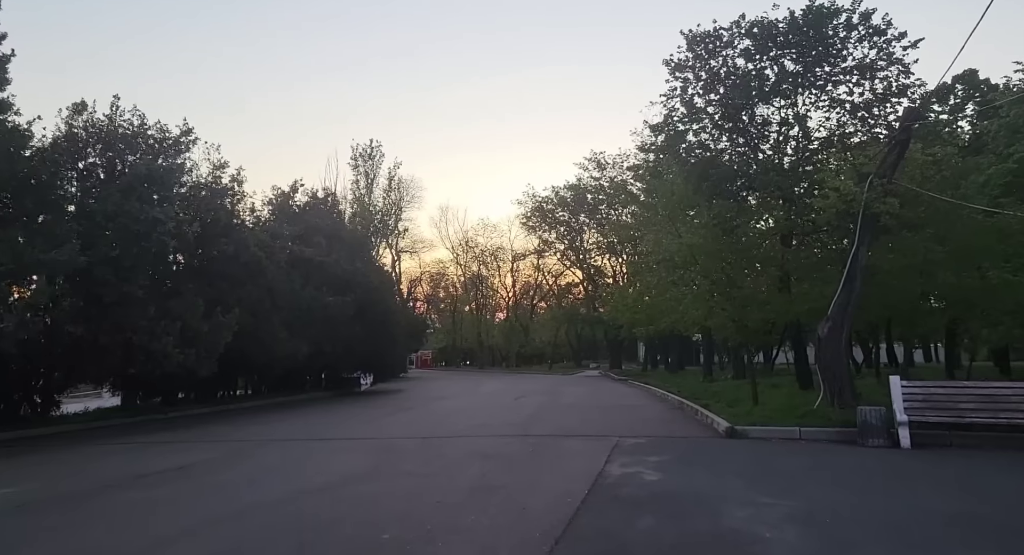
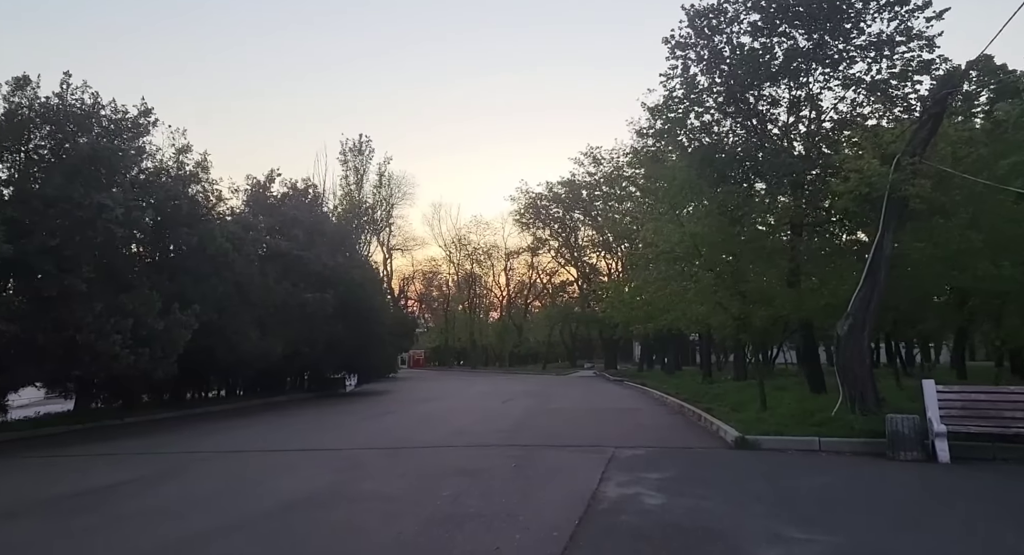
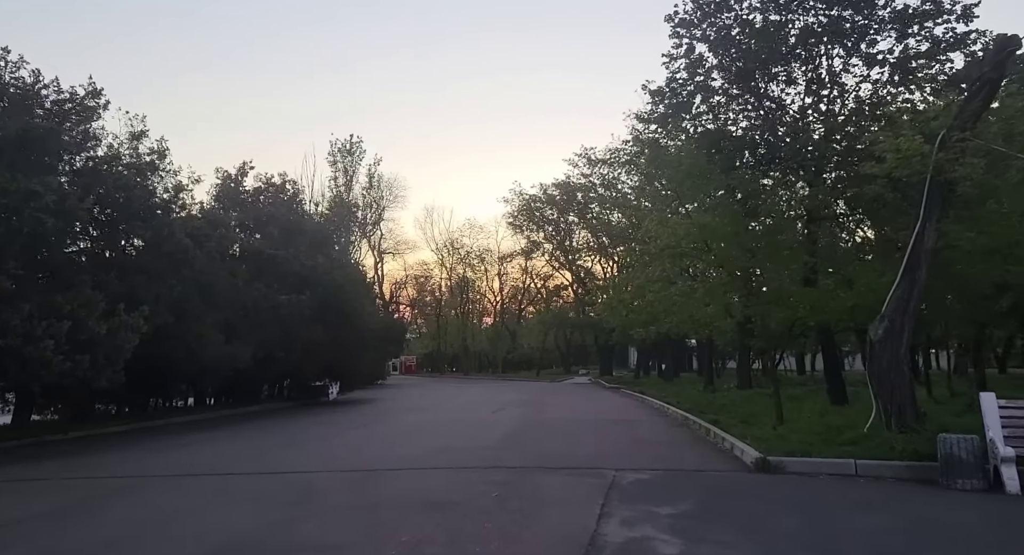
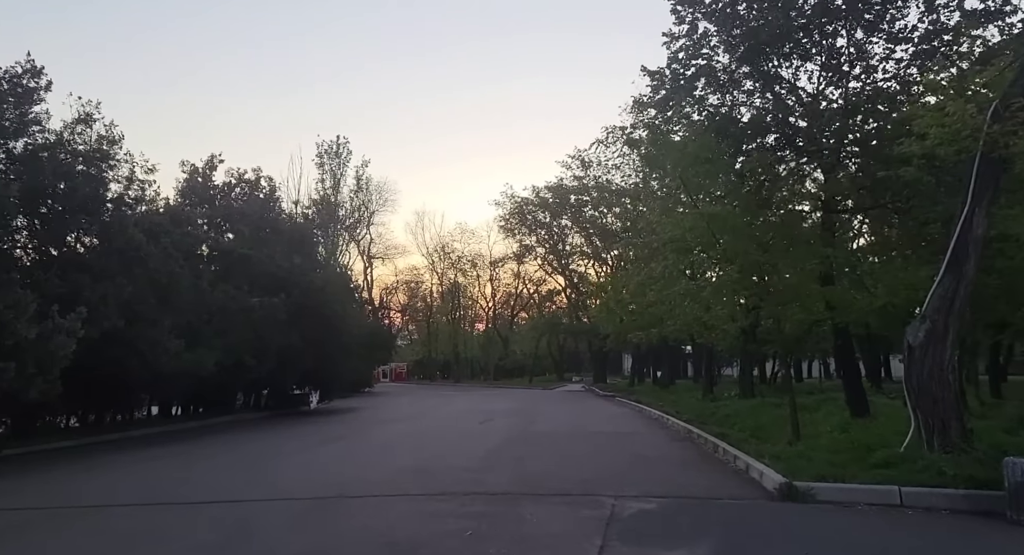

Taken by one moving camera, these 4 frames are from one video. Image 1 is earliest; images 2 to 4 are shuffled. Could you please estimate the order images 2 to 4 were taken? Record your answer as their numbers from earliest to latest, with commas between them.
2, 3, 4
